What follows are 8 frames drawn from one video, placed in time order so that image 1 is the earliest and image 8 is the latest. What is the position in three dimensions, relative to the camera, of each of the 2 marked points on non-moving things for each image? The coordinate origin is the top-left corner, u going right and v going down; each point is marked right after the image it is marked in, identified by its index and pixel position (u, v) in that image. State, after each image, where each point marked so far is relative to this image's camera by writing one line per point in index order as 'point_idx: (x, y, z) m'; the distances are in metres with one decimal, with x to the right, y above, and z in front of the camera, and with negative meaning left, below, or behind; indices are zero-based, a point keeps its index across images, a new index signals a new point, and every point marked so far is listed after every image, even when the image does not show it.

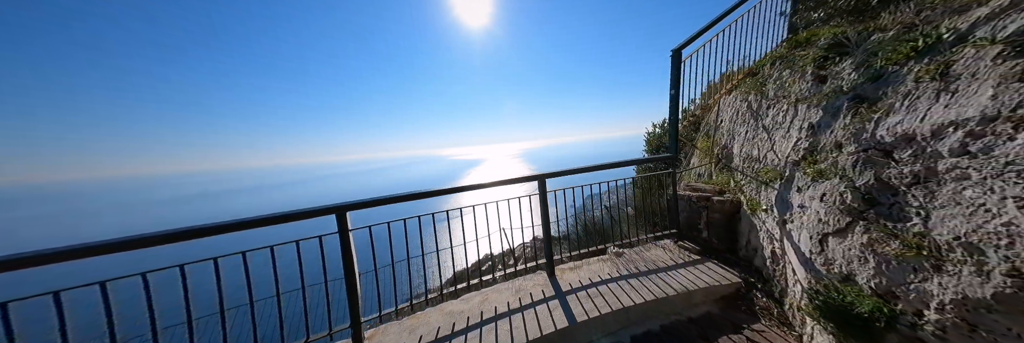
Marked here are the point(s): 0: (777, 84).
0: (+2.6, +0.9, +2.1) m
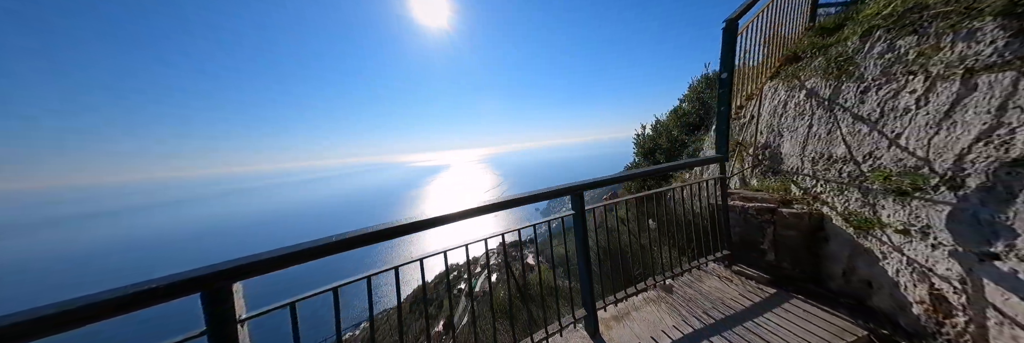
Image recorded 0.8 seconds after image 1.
0: (+2.8, +0.9, +1.6) m
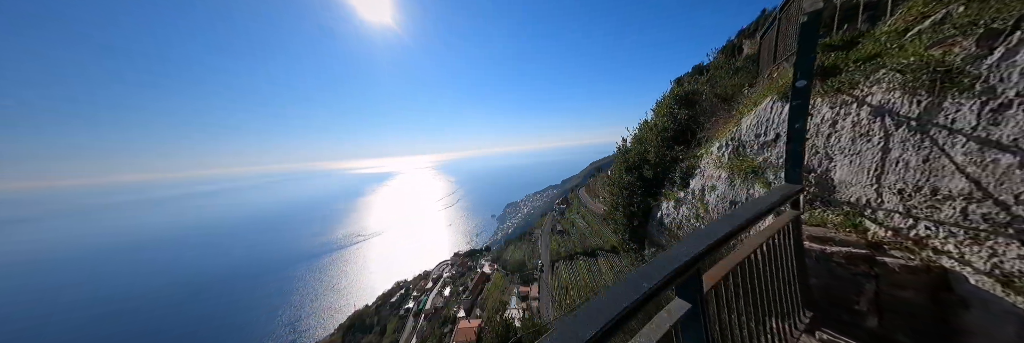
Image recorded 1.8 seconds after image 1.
0: (+3.0, +0.6, +1.2) m
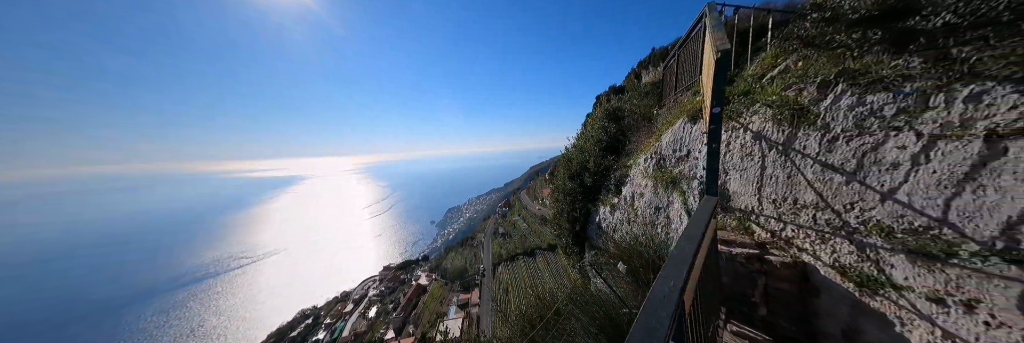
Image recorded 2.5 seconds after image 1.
0: (+2.7, +0.5, +1.7) m
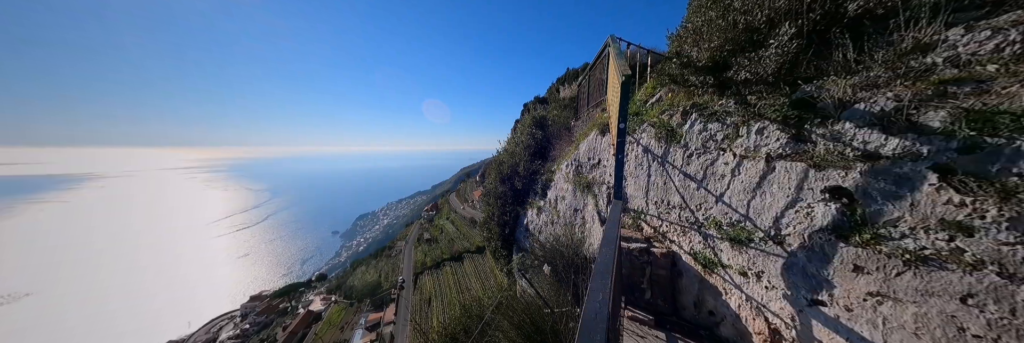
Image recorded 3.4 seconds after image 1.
0: (+2.0, +0.4, +2.2) m
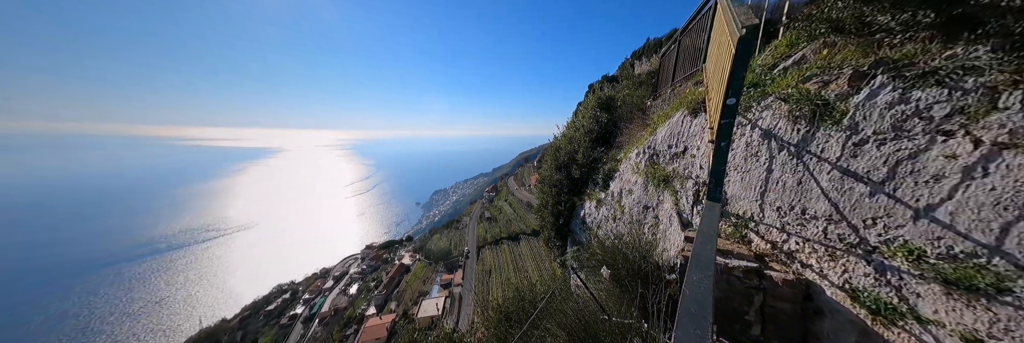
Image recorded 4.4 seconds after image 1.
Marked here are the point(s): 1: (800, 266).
0: (+2.5, +0.4, +1.4) m
1: (+2.3, -0.8, +1.8) m
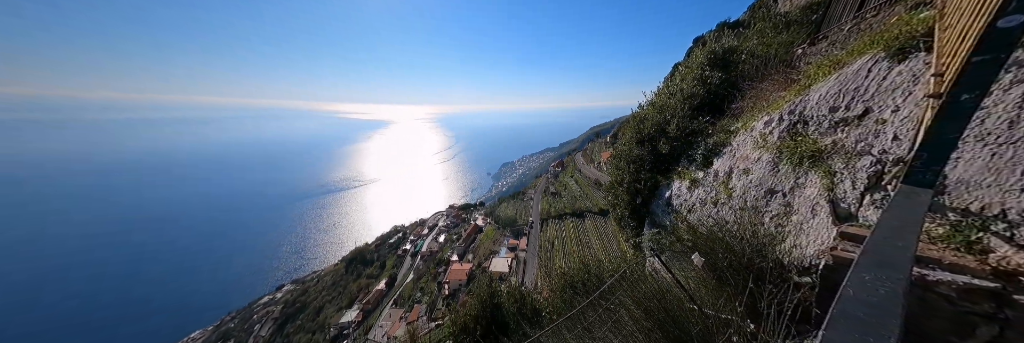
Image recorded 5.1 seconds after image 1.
0: (+3.0, +0.5, +0.5) m
1: (+2.9, -0.6, +1.1) m
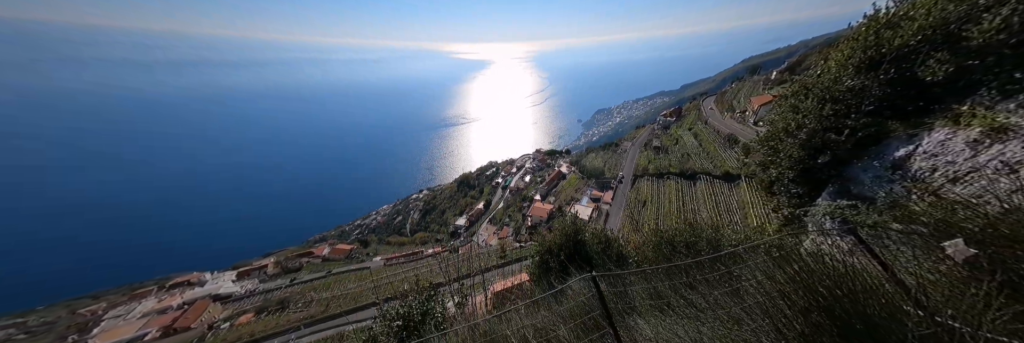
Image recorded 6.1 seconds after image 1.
0: (+3.4, +0.4, -1.0) m
1: (+3.5, -0.5, -0.2) m
